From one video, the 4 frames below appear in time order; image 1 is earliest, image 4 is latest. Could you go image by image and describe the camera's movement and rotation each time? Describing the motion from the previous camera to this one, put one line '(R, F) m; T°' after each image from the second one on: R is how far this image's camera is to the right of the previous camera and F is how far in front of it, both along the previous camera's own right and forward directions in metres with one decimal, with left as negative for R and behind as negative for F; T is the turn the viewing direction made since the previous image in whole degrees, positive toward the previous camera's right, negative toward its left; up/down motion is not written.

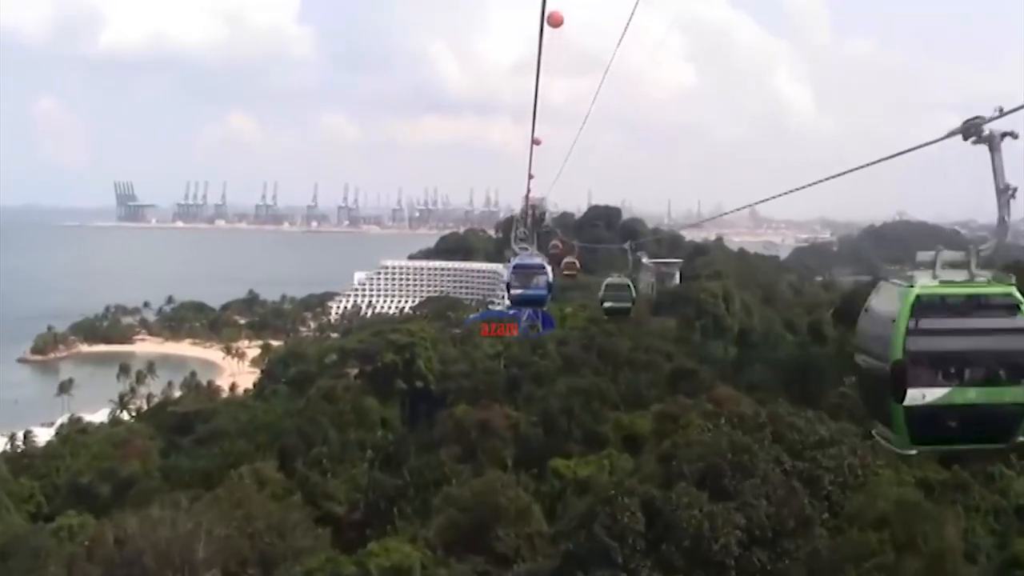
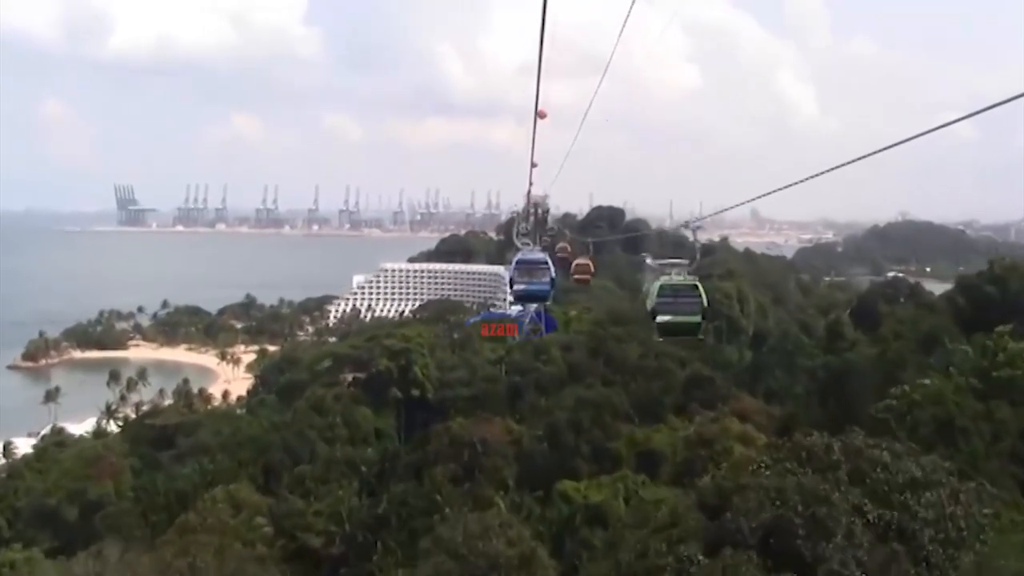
(0.0, +2.0) m; 0°
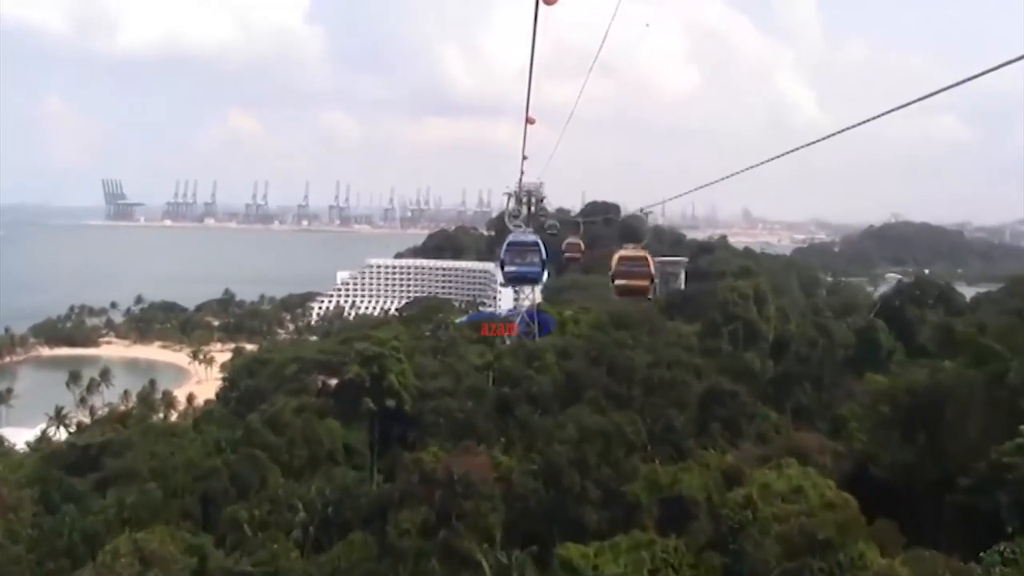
(0.0, +4.1) m; 0°
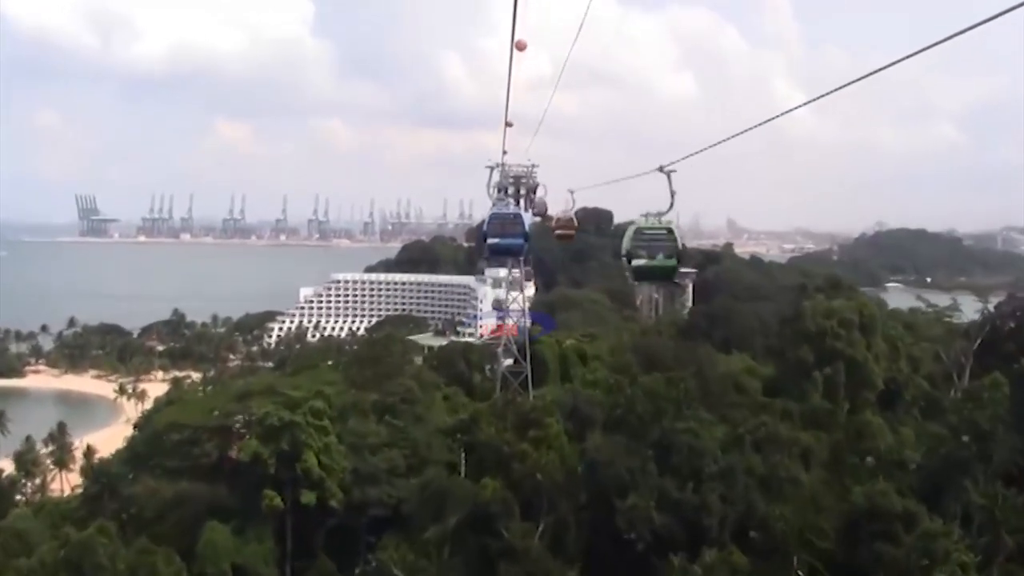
(0.0, +10.4) m; +1°
